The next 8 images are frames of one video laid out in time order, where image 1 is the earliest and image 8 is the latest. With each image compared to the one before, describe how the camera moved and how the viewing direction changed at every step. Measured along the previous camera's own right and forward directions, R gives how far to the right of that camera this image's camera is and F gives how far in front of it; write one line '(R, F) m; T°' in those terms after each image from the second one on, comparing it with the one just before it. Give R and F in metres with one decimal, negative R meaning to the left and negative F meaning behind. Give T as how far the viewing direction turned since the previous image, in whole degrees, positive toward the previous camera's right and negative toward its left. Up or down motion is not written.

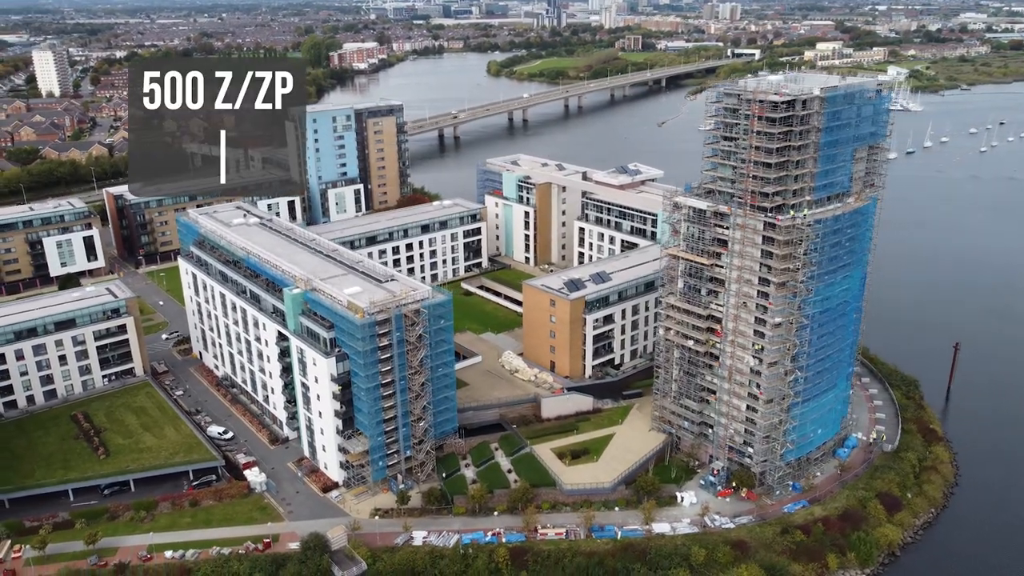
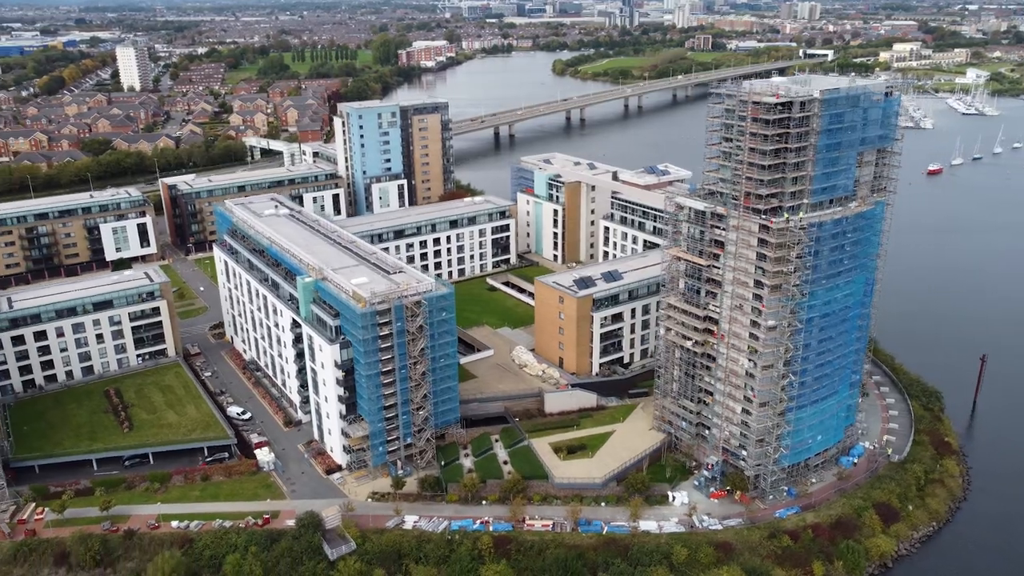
(+3.9, -0.7) m; -5°
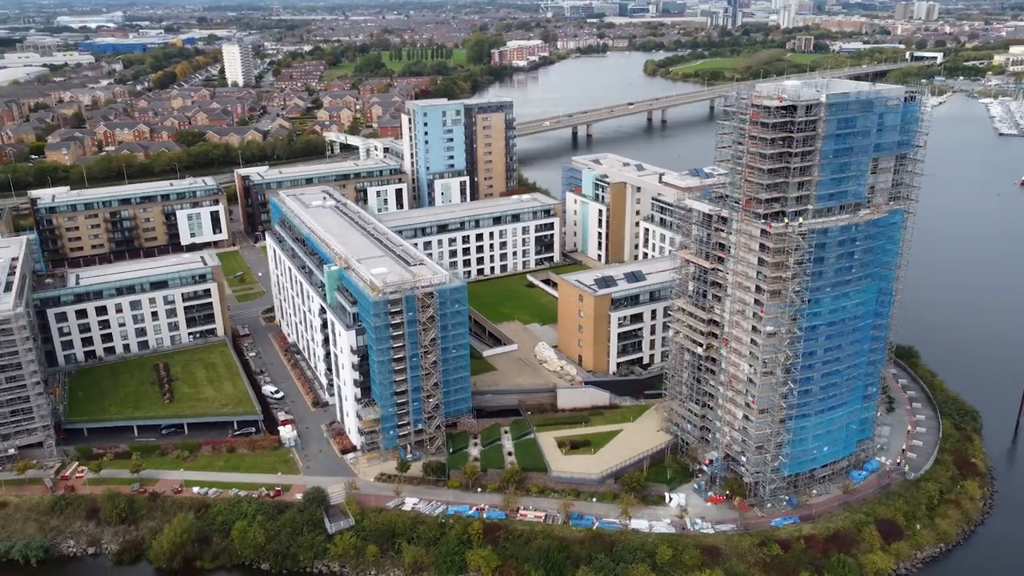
(+4.9, -0.8) m; -7°
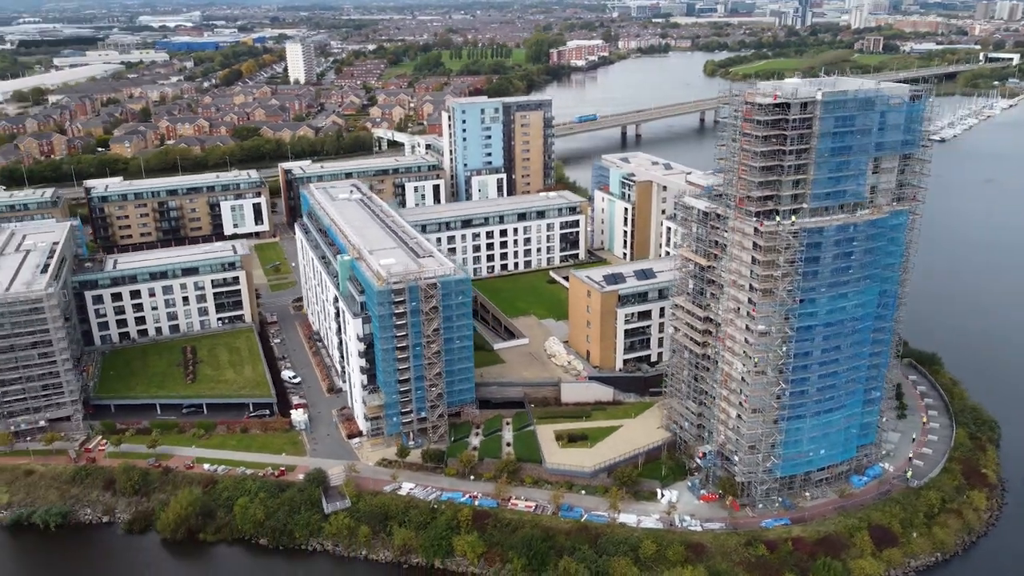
(+3.5, -0.6) m; -4°
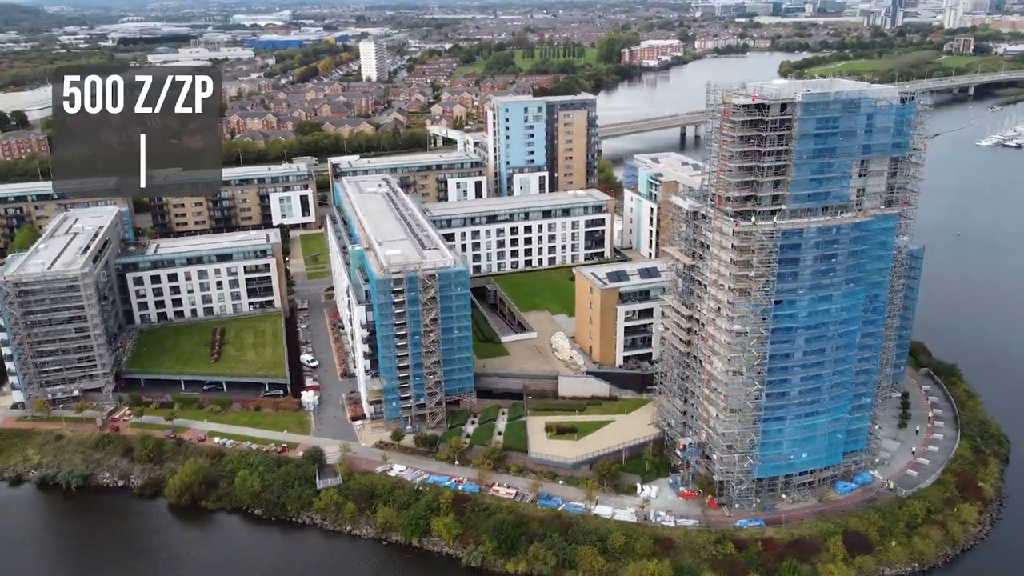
(+4.9, -1.0) m; -5°
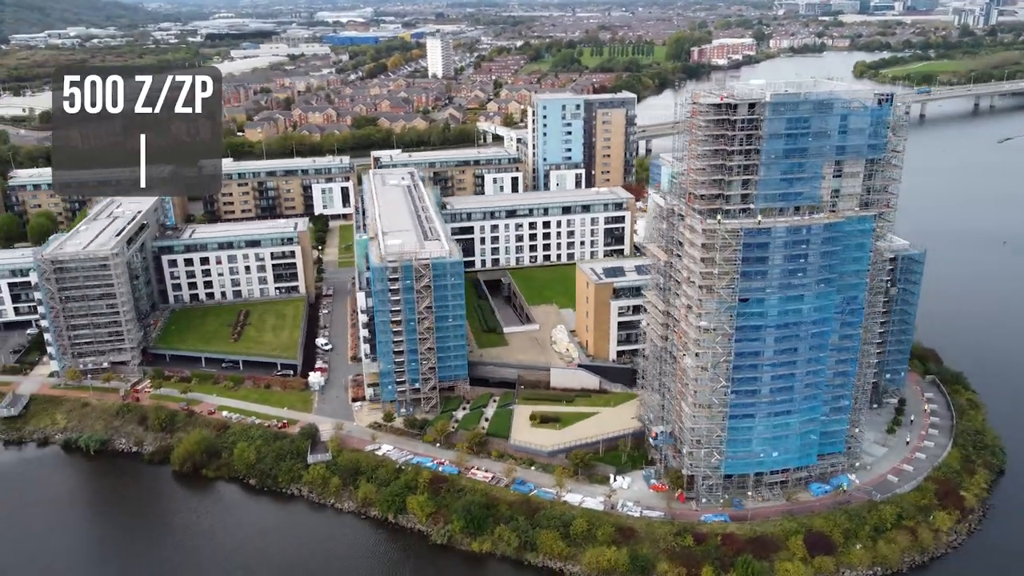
(+5.2, -1.3) m; -5°
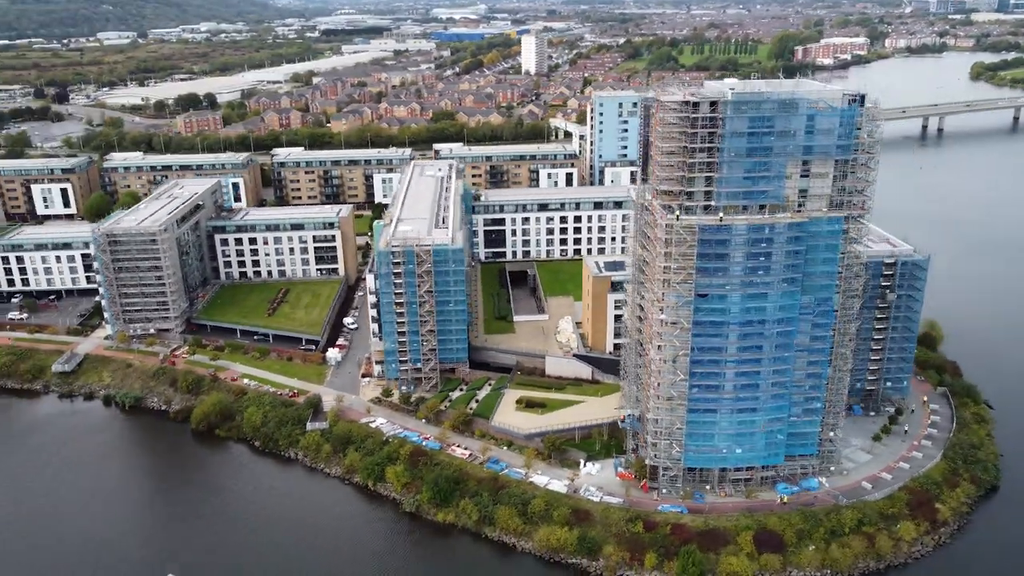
(+7.2, -1.5) m; -7°
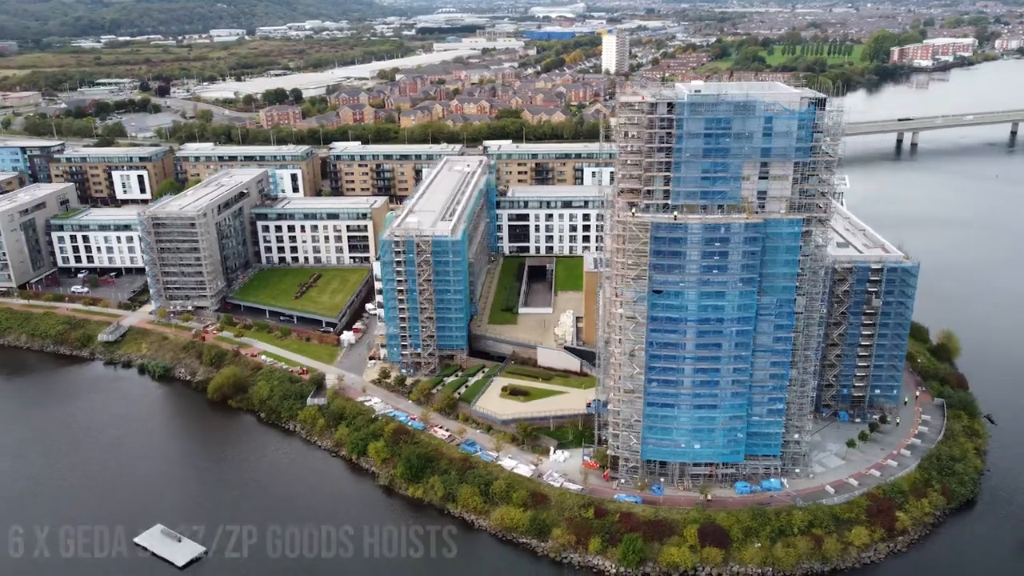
(+6.9, -1.6) m; -7°
